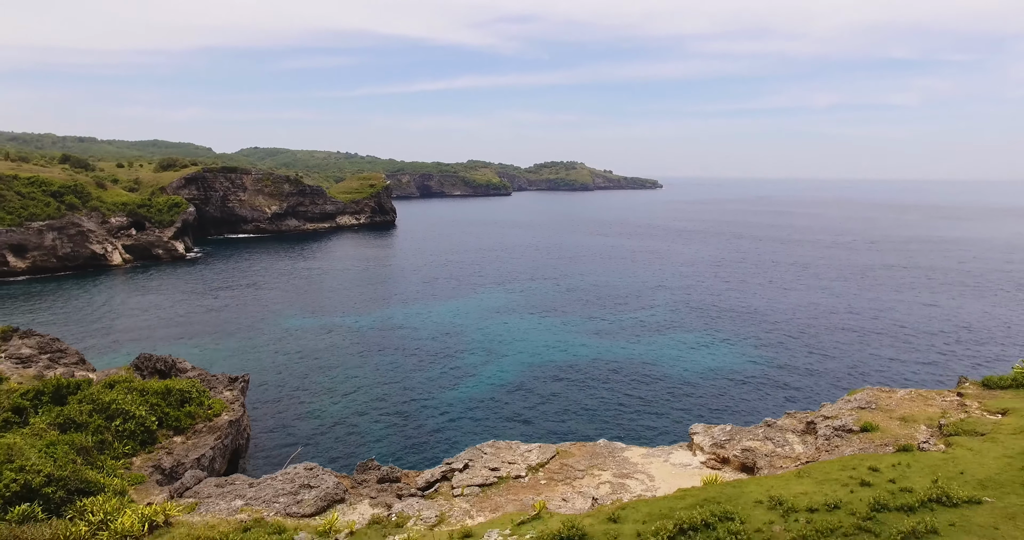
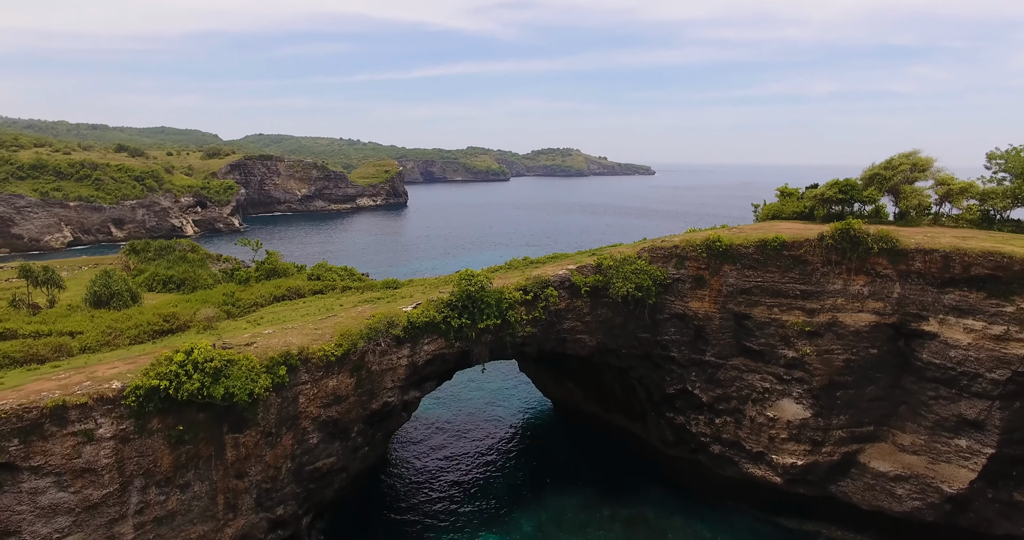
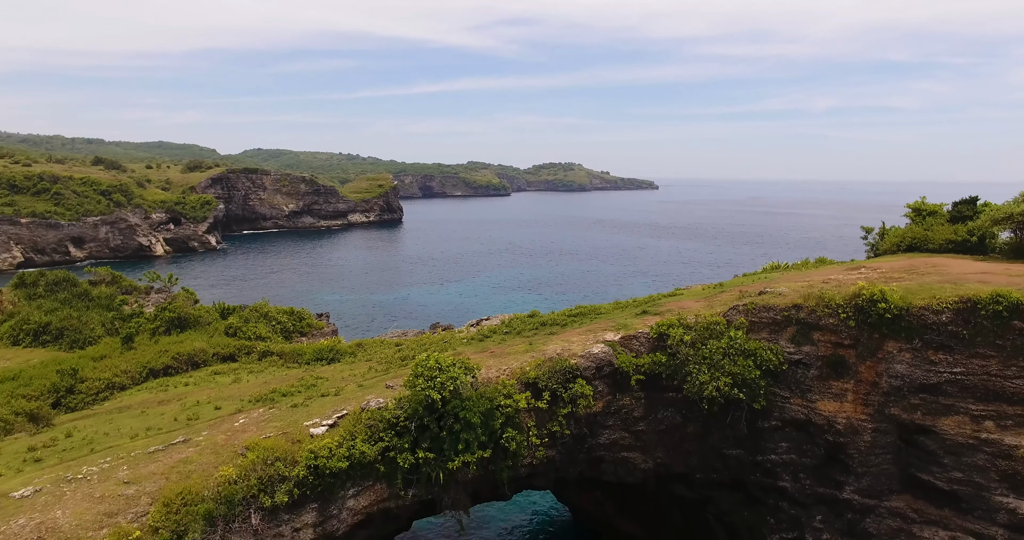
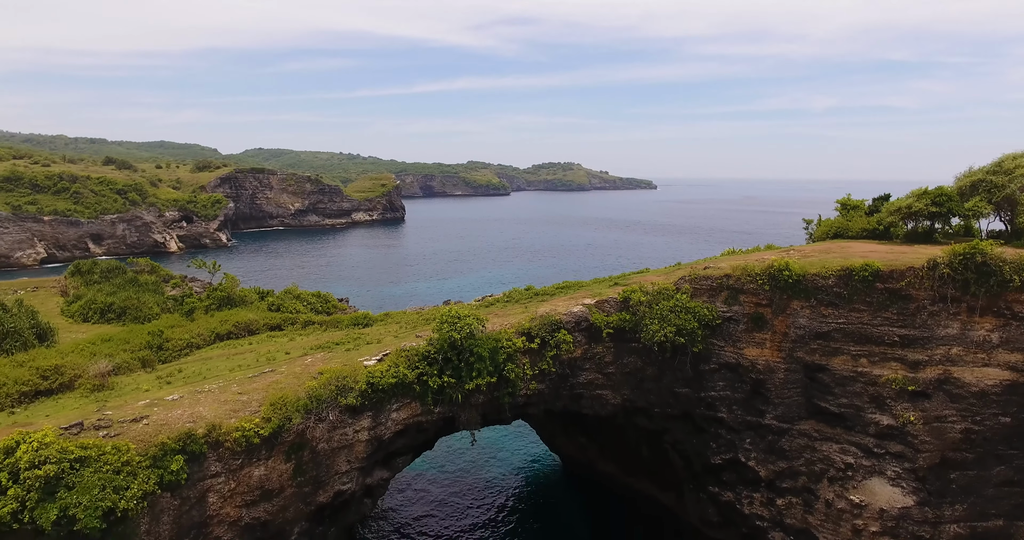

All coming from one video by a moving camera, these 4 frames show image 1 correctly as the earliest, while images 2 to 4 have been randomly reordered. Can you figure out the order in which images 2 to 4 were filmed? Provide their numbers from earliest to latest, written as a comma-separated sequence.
3, 4, 2
